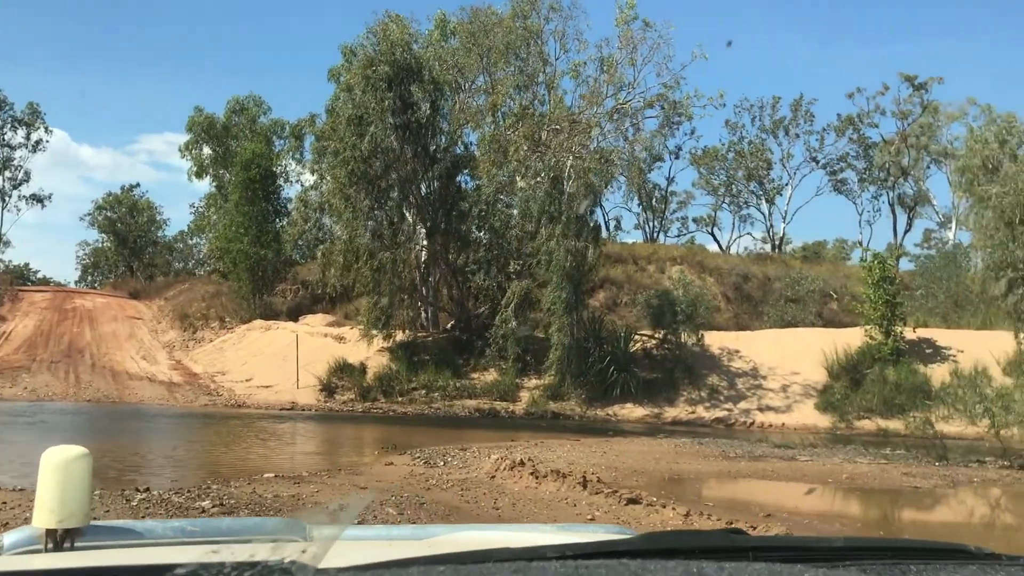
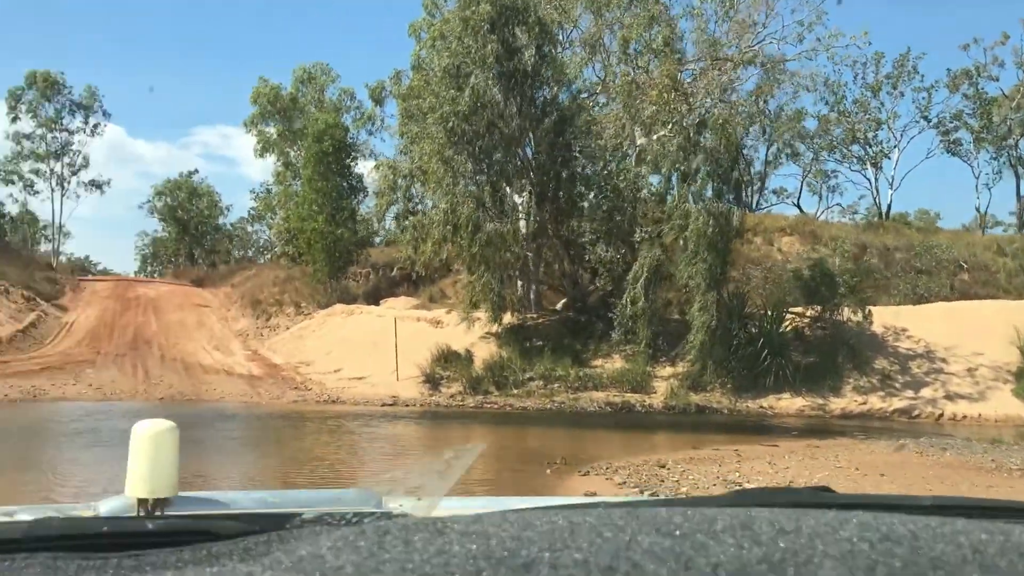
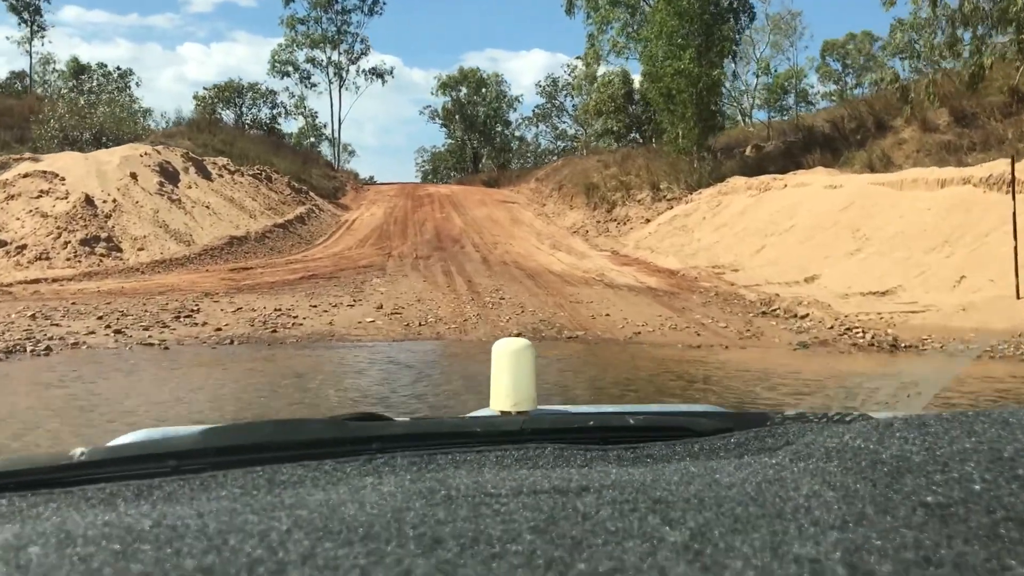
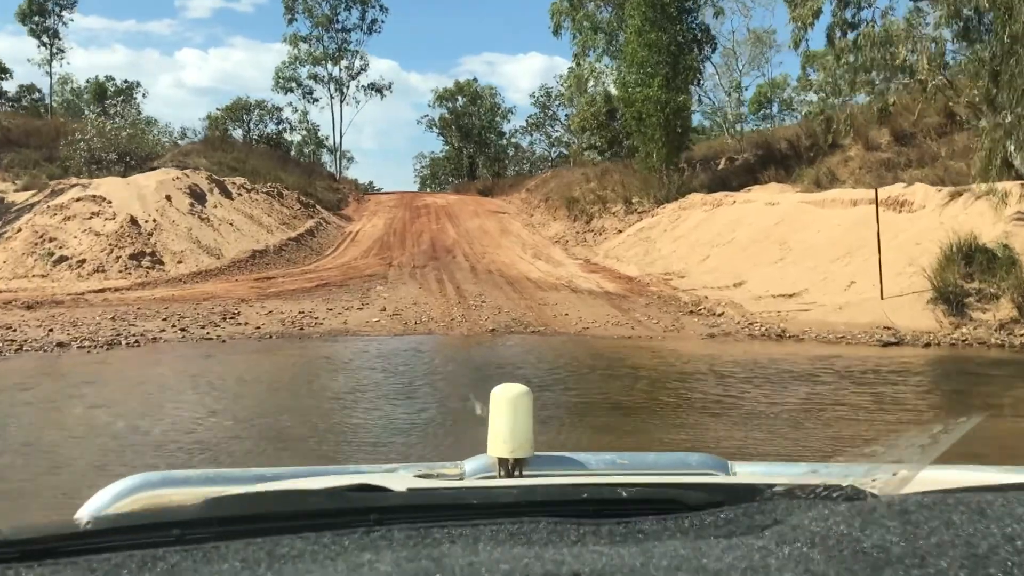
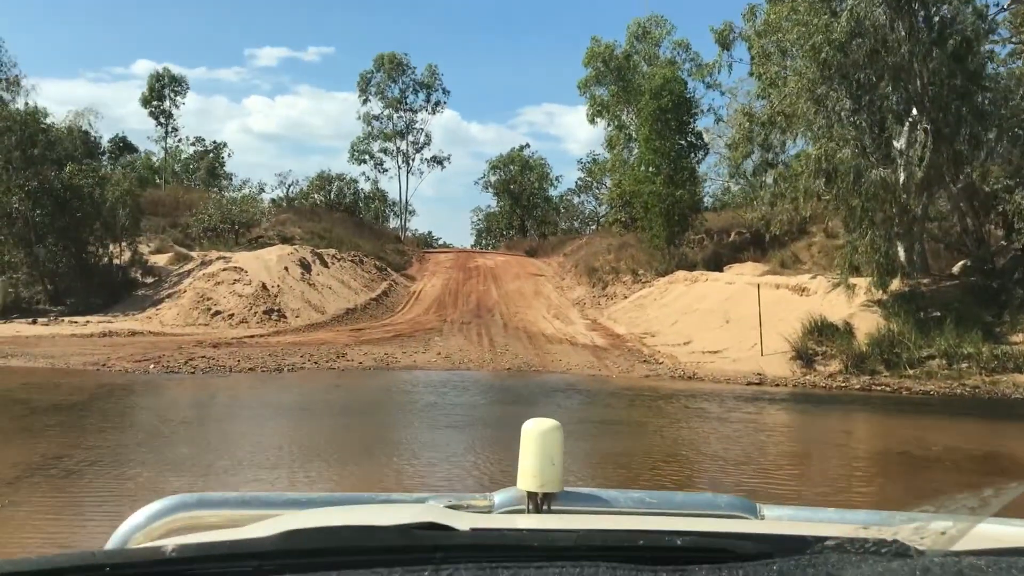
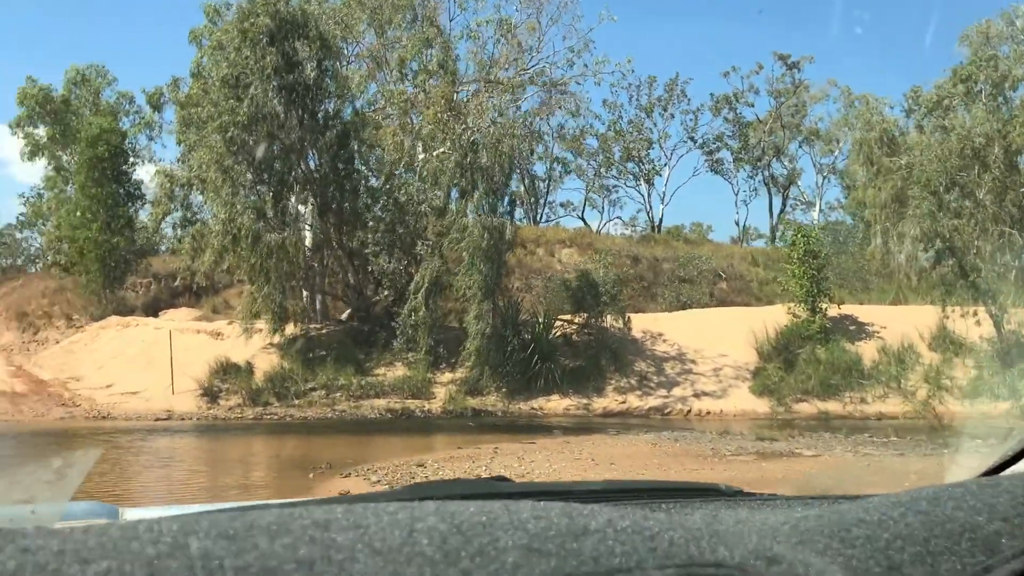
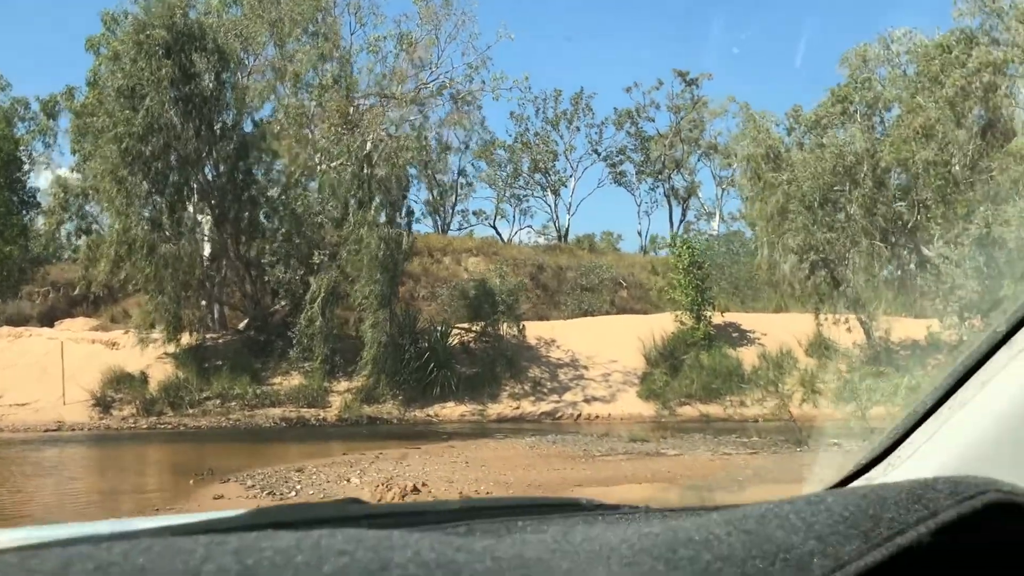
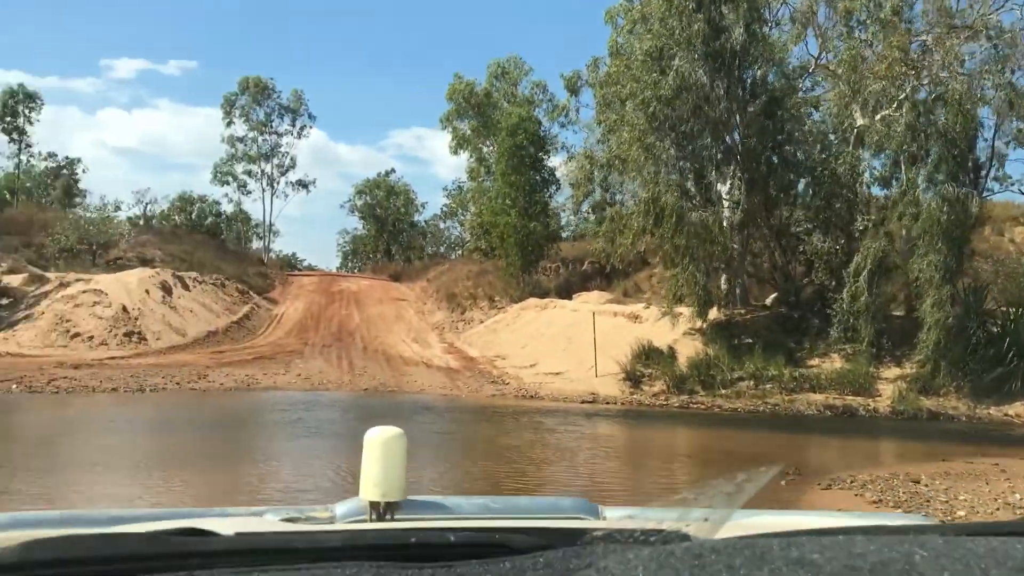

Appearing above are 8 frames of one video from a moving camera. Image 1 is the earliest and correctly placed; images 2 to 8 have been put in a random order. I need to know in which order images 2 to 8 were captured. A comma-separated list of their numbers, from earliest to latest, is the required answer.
7, 6, 2, 8, 5, 4, 3
